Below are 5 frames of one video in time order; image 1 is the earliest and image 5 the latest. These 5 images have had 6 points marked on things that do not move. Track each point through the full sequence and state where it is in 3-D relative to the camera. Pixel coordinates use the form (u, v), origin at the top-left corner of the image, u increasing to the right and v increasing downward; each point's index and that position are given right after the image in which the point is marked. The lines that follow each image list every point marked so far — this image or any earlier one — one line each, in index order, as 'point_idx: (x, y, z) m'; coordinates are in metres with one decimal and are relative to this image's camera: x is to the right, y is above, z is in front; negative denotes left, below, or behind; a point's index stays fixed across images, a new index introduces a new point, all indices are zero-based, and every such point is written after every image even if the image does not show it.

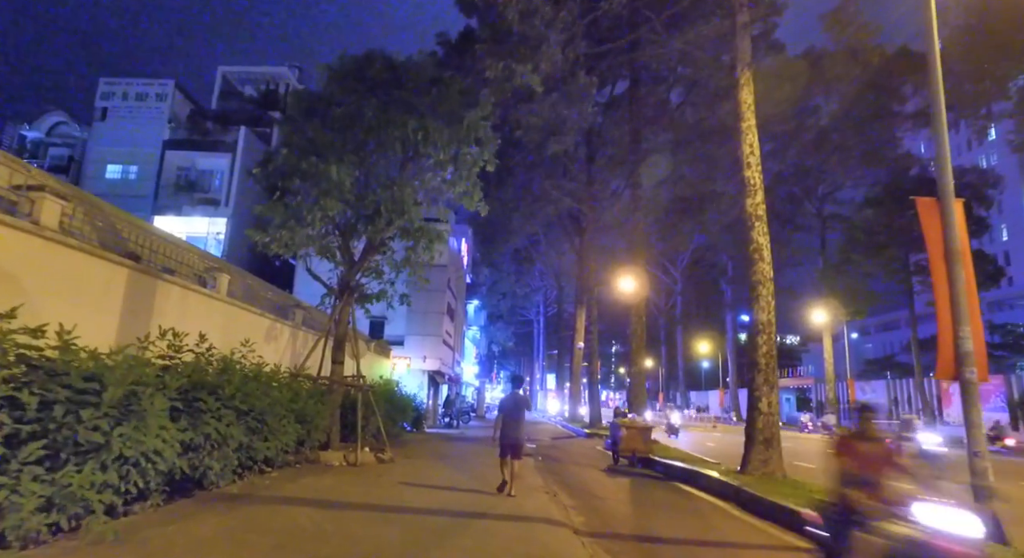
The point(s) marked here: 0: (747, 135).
0: (+4.8, +2.9, +11.7) m
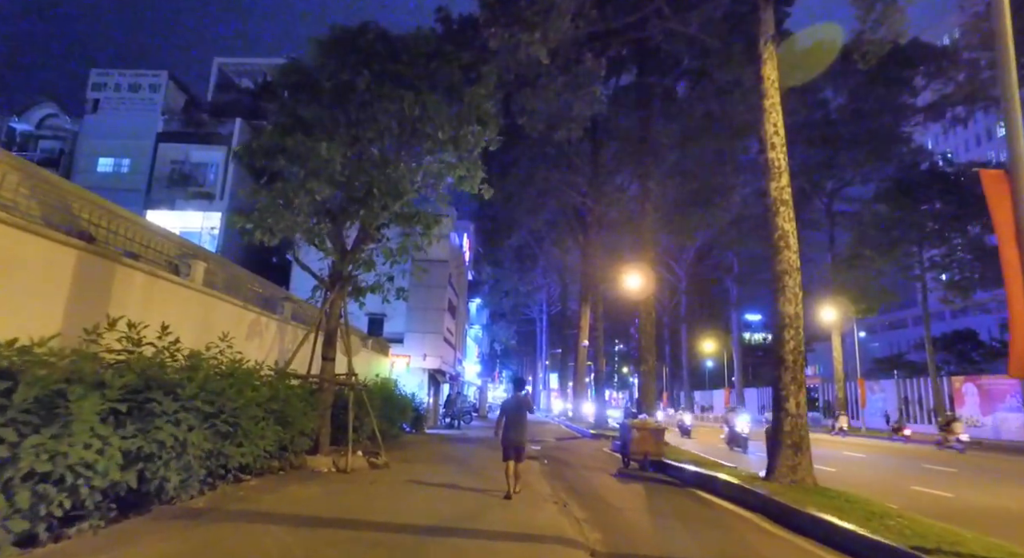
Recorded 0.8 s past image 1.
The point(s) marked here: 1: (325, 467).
0: (+4.8, +3.1, +10.8) m
1: (-3.1, -3.1, +9.4) m
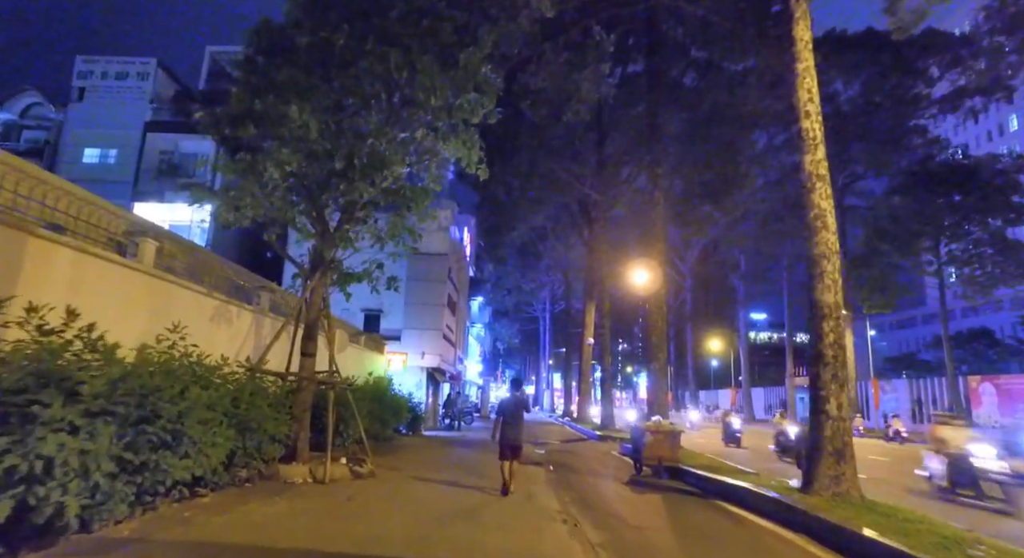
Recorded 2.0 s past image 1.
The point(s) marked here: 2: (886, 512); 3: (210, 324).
0: (+4.9, +3.3, +9.6) m
1: (-3.0, -2.8, +8.3) m
2: (+4.8, -3.0, +7.5) m
3: (-4.6, -0.7, +8.7) m
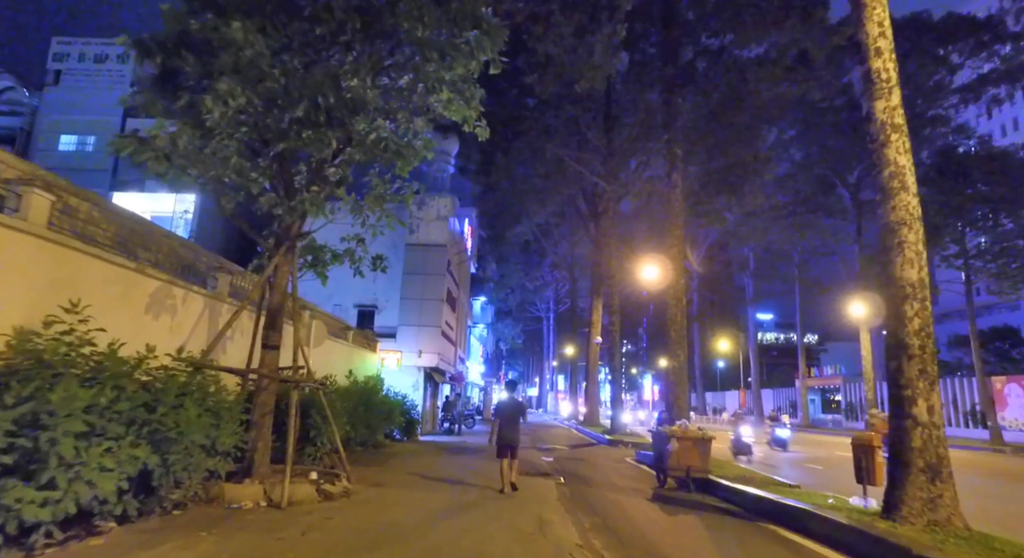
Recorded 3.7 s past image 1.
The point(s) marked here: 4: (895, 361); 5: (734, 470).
0: (+4.9, +3.7, +7.9) m
1: (-3.0, -2.5, +6.6) m
2: (+4.9, -2.6, +5.7) m
3: (-4.5, -0.4, +7.0) m
4: (+4.7, -1.0, +7.1) m
5: (+4.8, -4.2, +12.7) m
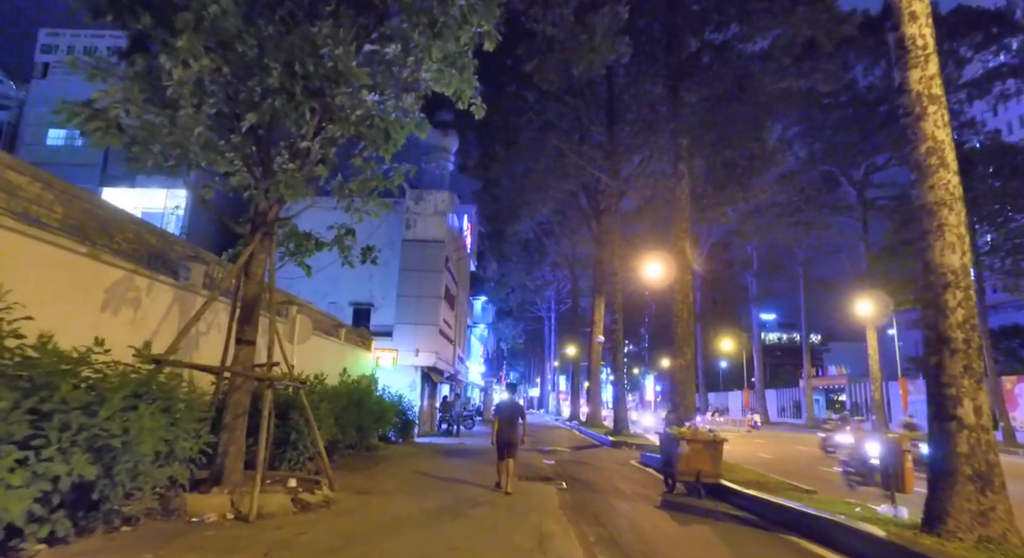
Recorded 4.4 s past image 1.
0: (+4.9, +3.8, +7.2) m
1: (-3.0, -2.4, +5.9) m
2: (+4.9, -2.5, +5.0) m
3: (-4.5, -0.2, +6.3) m
4: (+4.7, -0.8, +6.4) m
5: (+4.8, -4.0, +11.9) m
